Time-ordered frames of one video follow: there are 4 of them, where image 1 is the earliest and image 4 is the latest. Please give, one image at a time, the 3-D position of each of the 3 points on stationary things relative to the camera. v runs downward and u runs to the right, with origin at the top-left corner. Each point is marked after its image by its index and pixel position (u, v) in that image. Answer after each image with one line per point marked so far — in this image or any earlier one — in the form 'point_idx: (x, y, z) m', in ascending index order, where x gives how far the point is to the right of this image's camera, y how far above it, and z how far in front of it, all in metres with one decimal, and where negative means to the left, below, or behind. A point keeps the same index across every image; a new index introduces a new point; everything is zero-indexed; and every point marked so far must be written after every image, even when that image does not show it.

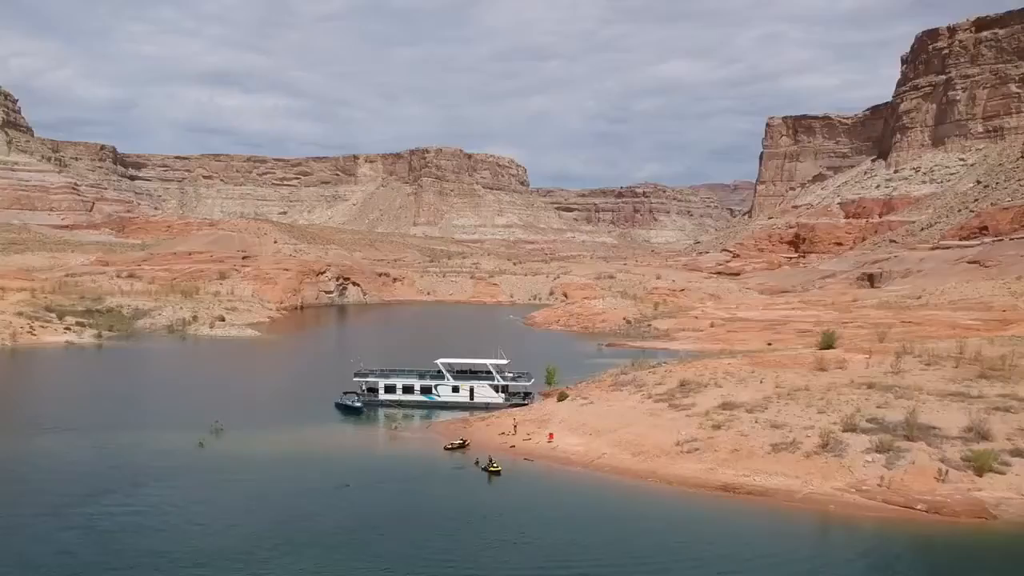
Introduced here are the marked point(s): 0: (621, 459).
0: (+1.7, -2.7, +13.6) m
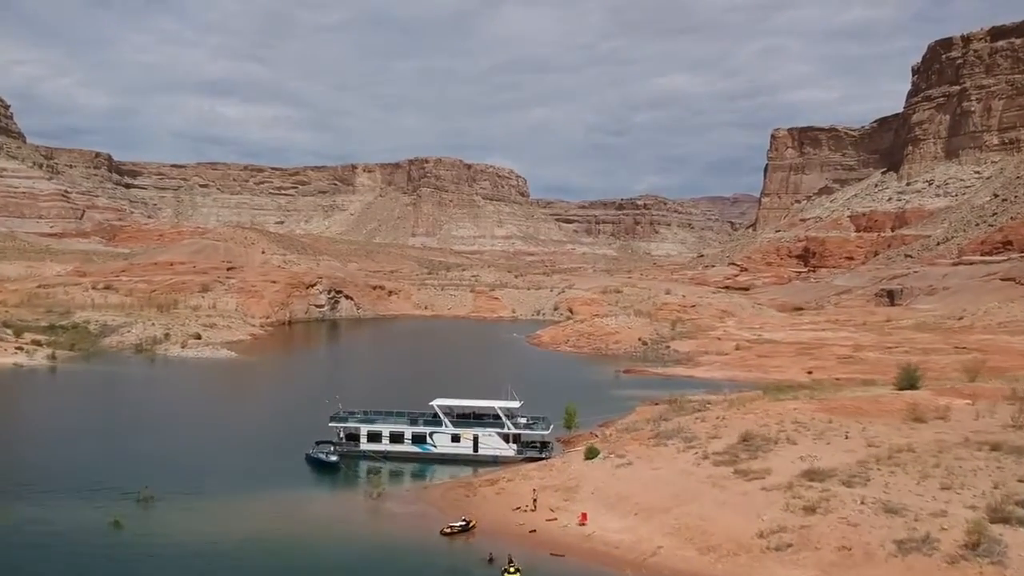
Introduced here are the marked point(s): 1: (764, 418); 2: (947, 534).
0: (+2.0, -3.1, +9.9) m
1: (+4.3, -2.2, +14.8) m
2: (+4.7, -2.7, +9.4) m
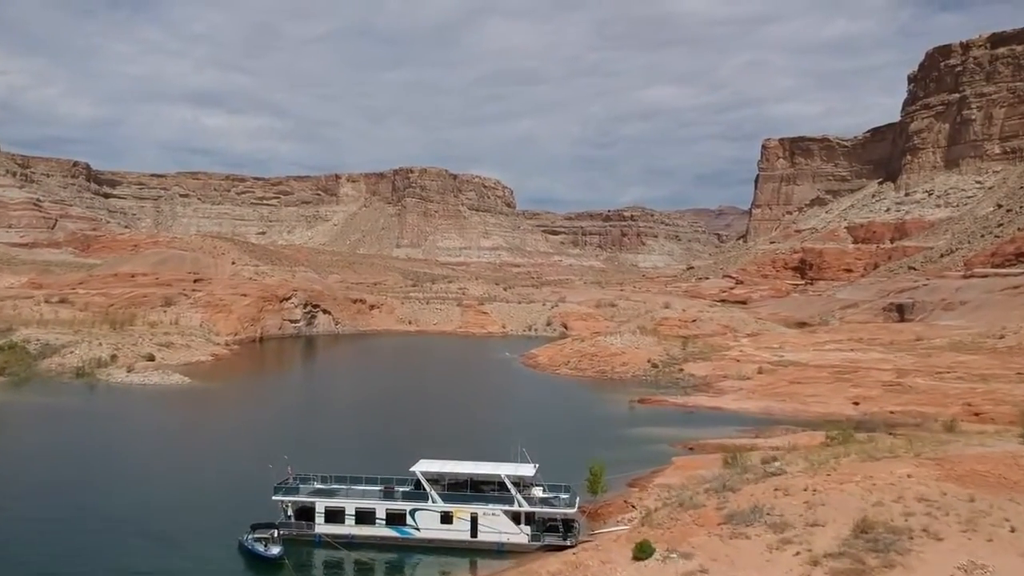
0: (+2.2, -3.3, +5.8) m
1: (+4.4, -2.5, +10.7) m
2: (+4.9, -2.9, +5.4) m
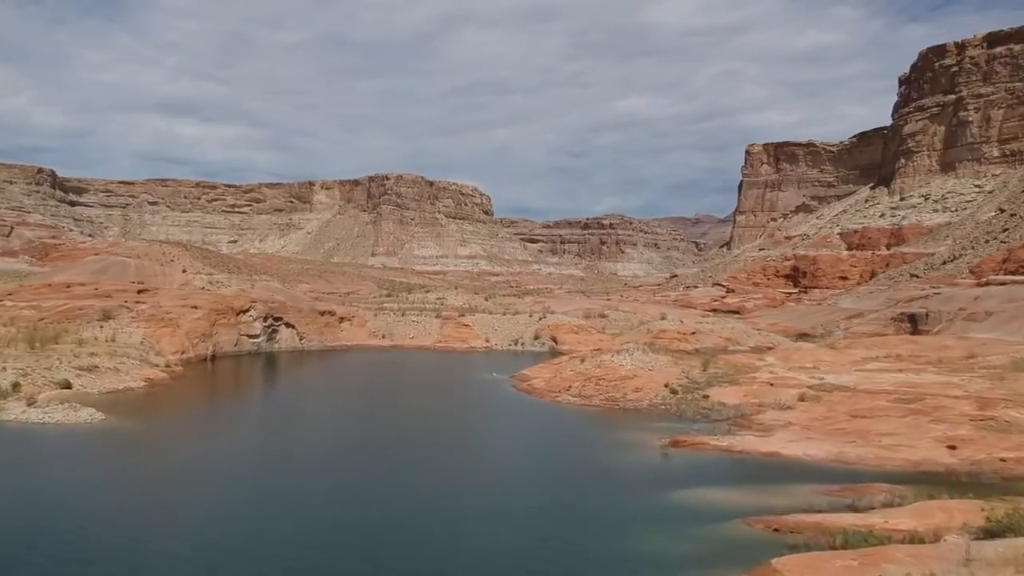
0: (+2.7, -3.4, +0.4) m
1: (+4.8, -2.6, +5.4) m
2: (+5.4, -3.0, 0.0) m
